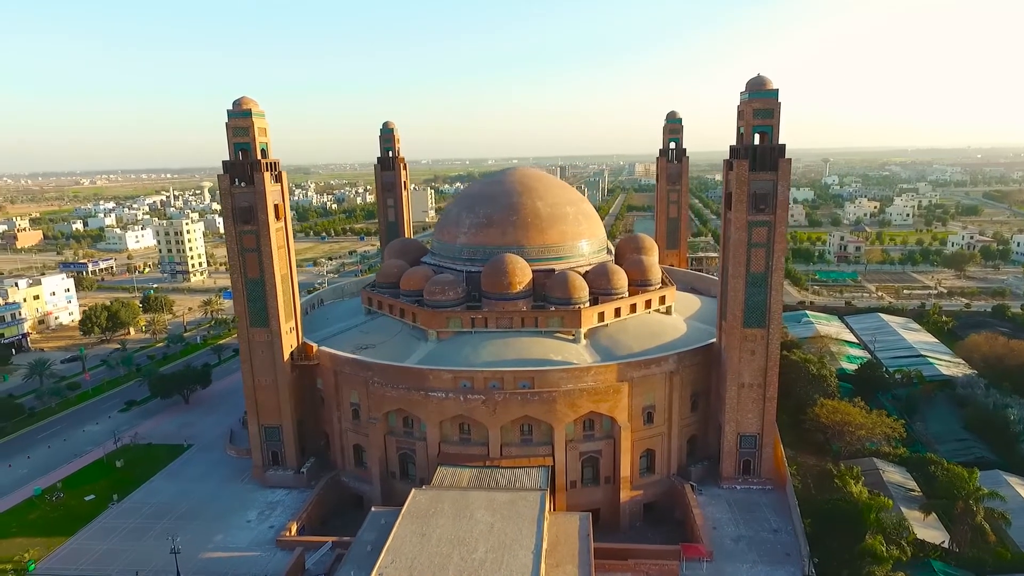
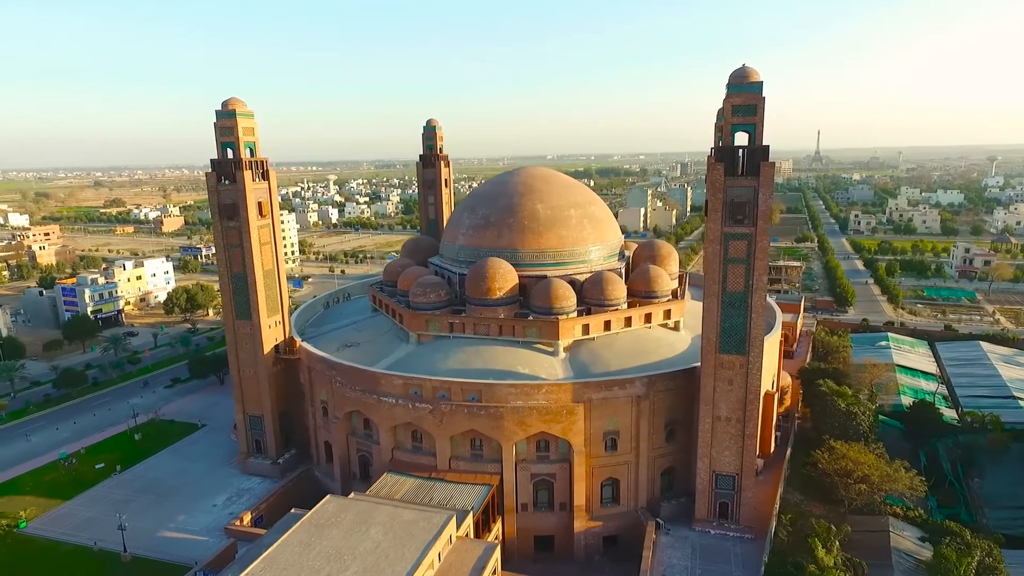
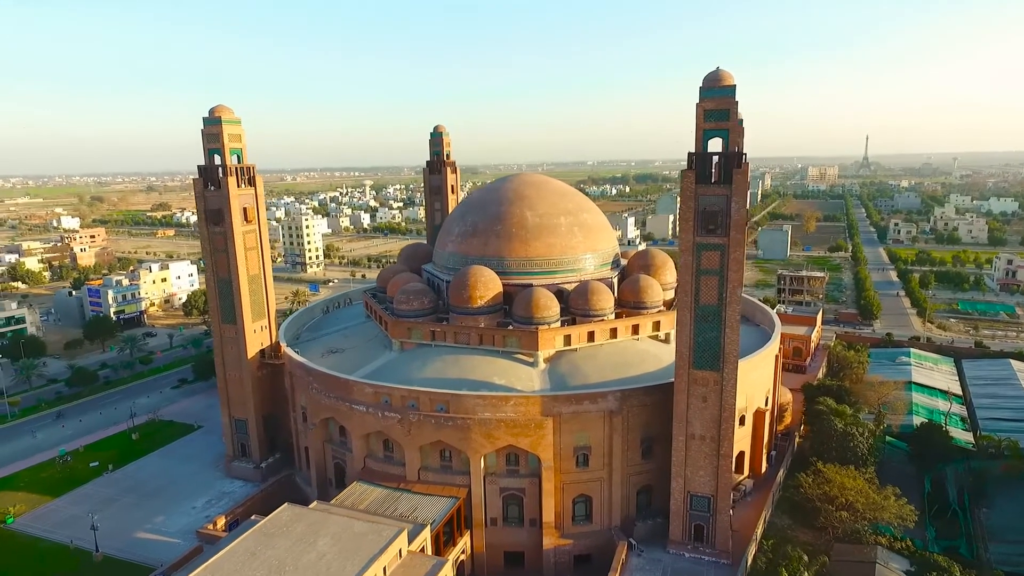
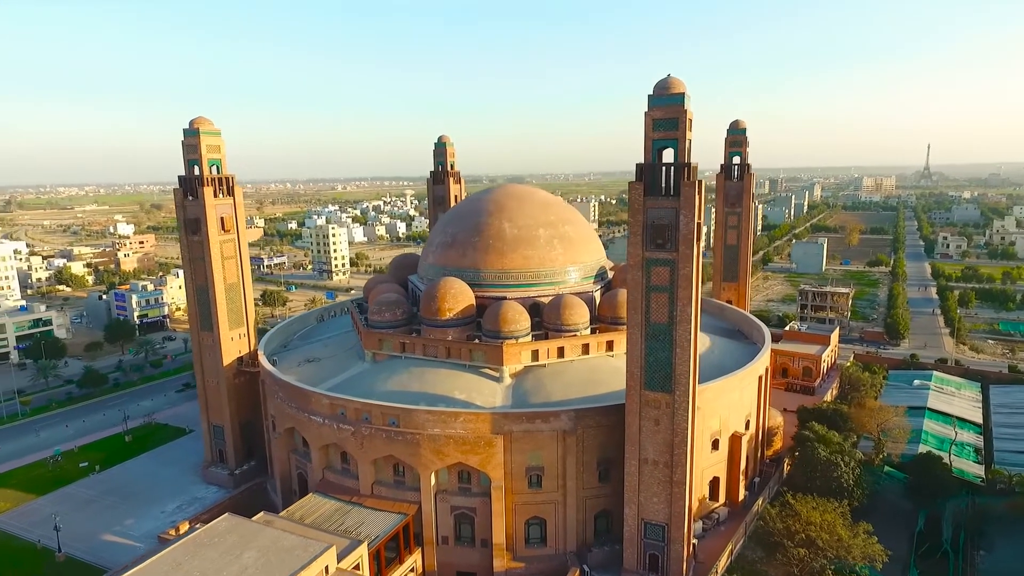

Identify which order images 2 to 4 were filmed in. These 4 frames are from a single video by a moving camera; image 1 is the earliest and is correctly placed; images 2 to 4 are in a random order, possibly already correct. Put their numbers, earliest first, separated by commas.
2, 3, 4
